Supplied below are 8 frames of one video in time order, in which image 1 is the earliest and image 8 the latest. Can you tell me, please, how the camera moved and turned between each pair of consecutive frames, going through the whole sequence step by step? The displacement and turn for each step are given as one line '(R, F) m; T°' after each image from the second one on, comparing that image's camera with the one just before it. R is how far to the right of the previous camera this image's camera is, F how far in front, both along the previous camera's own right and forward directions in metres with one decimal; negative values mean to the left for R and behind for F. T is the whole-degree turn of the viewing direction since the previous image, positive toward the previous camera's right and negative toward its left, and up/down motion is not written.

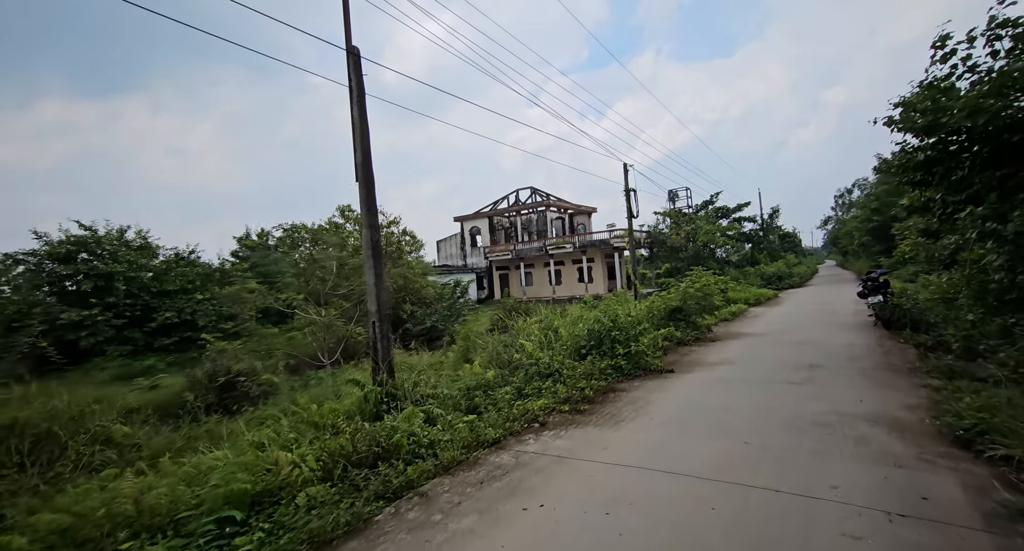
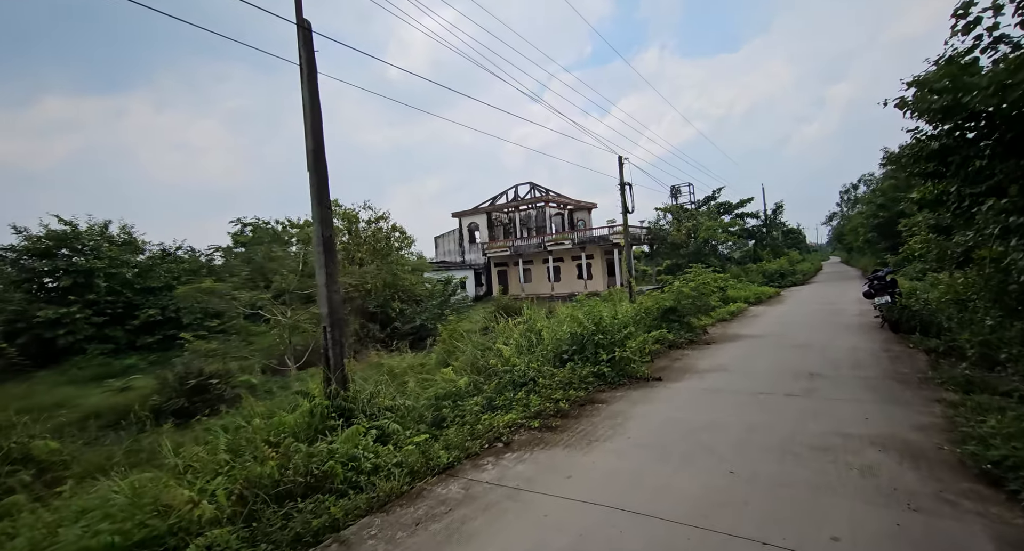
(+0.3, +0.5) m; 0°
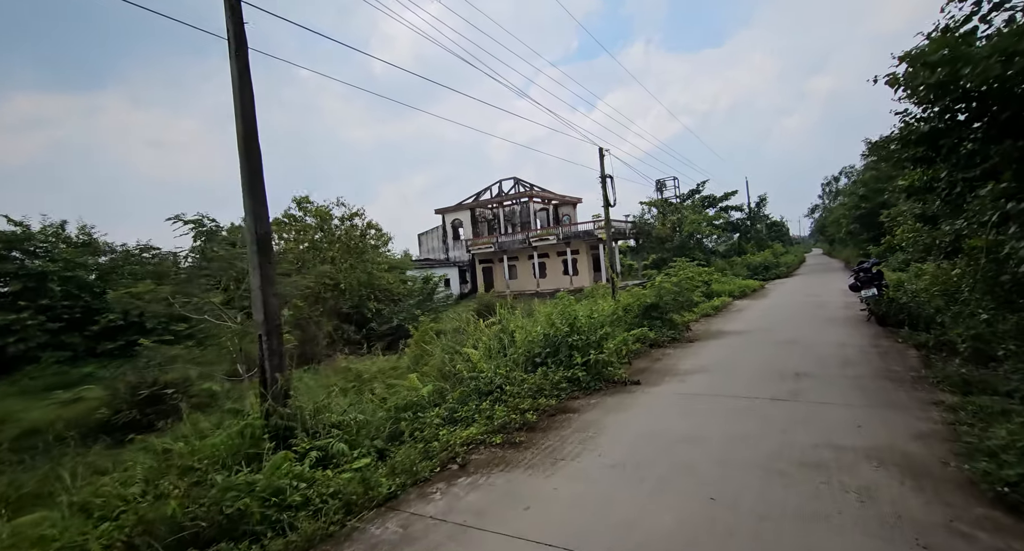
(+0.2, +0.4) m; +1°
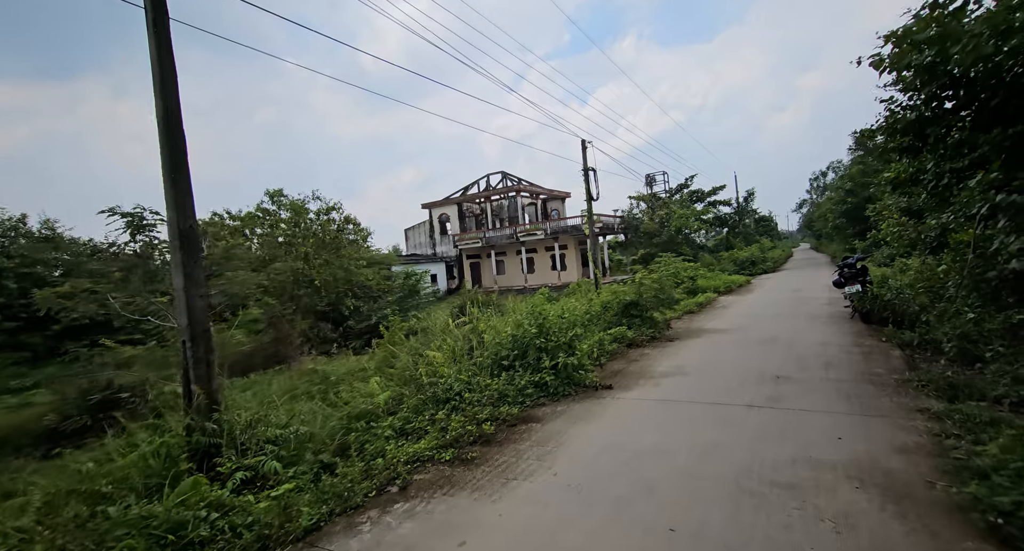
(+0.3, +0.3) m; +1°
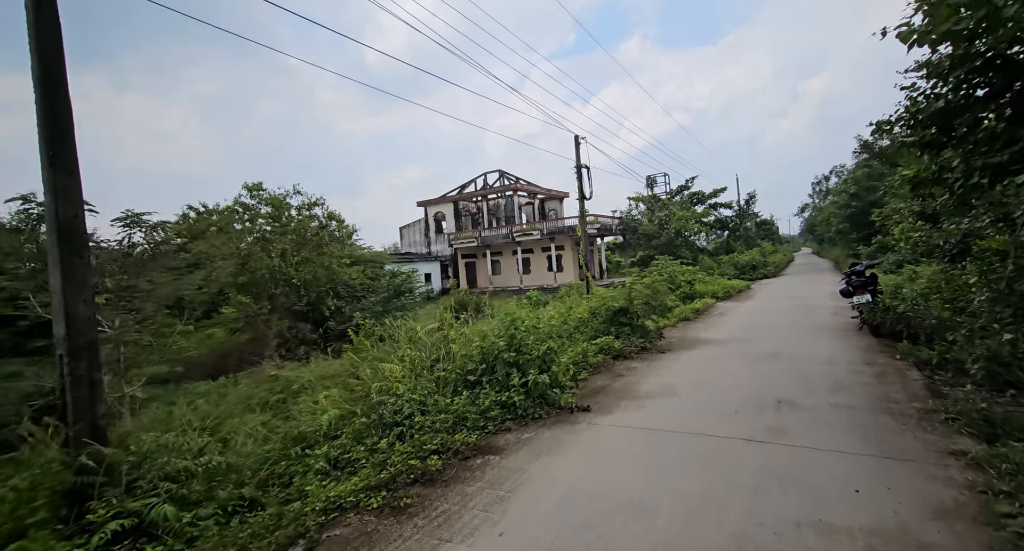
(+0.3, +0.6) m; 0°
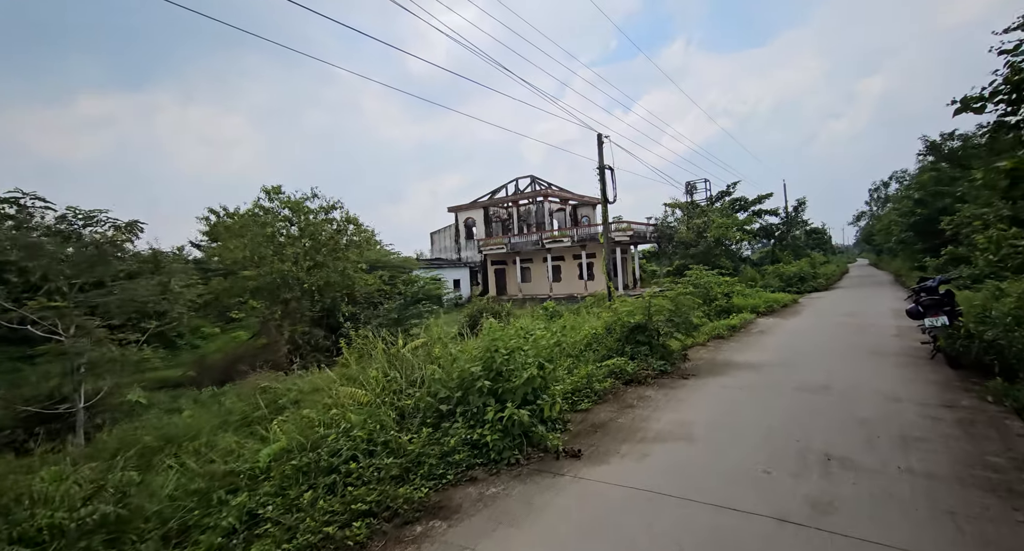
(+0.5, +0.8) m; -5°
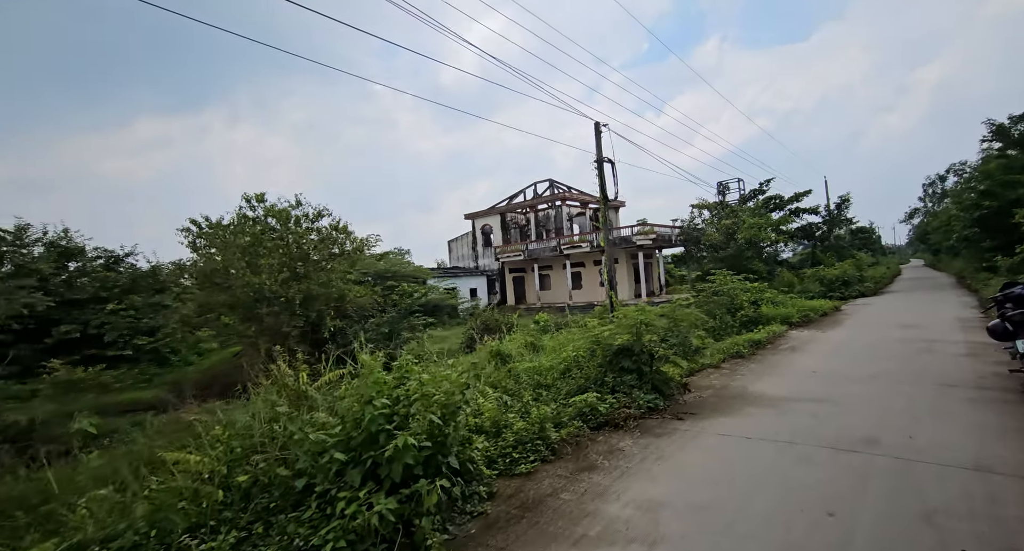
(+0.9, +1.2) m; -4°
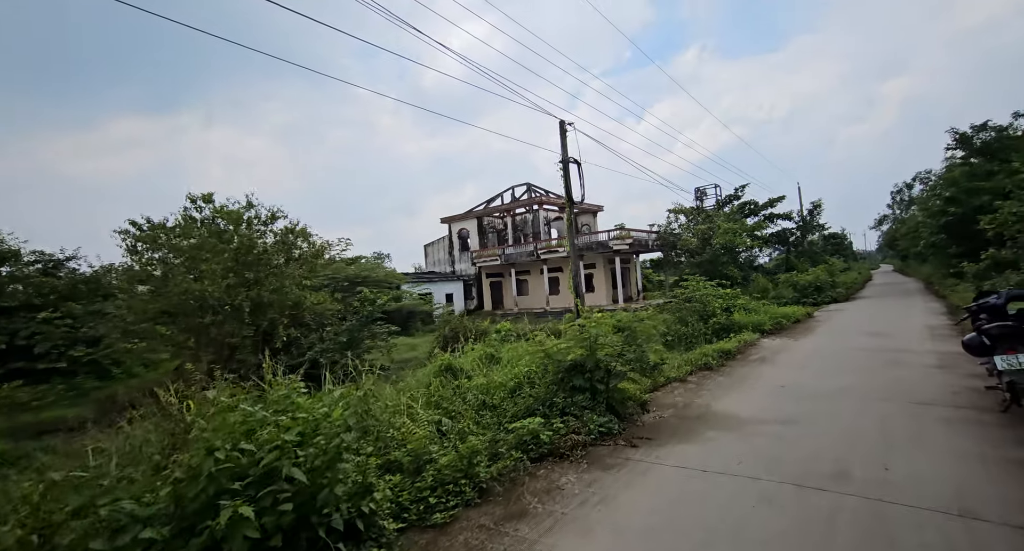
(+0.4, +0.5) m; +2°
